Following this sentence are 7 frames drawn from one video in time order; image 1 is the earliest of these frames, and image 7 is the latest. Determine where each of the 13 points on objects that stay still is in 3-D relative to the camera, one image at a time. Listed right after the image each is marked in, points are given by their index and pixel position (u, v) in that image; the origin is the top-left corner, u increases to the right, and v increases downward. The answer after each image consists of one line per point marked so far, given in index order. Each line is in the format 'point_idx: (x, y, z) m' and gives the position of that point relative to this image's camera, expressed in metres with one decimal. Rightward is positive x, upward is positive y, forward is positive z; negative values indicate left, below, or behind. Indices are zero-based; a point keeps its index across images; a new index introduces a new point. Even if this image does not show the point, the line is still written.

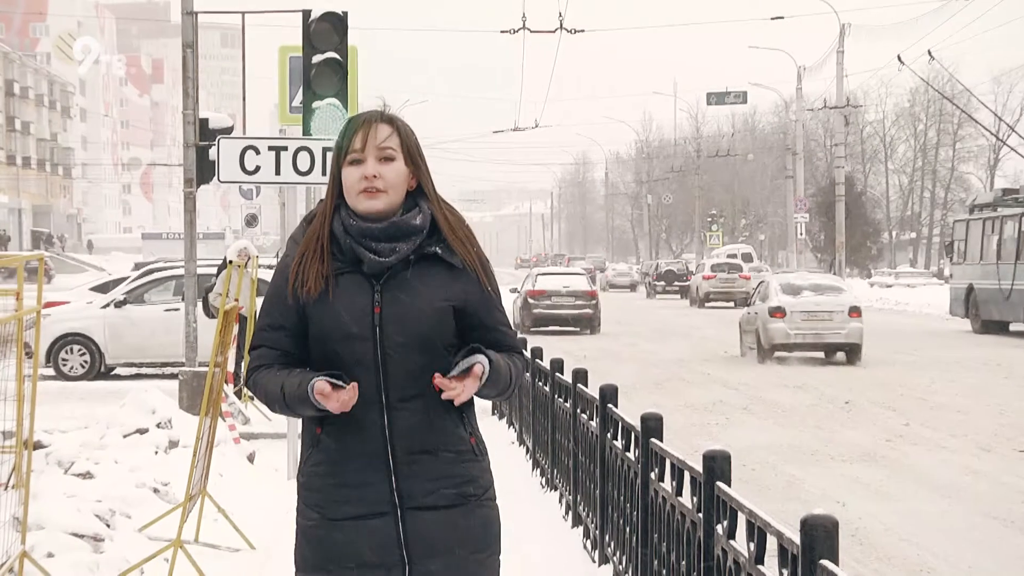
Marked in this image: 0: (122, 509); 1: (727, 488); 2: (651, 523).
0: (-2.3, -1.3, +6.0) m
1: (+1.0, -0.9, +4.2) m
2: (+0.7, -1.2, +5.1) m
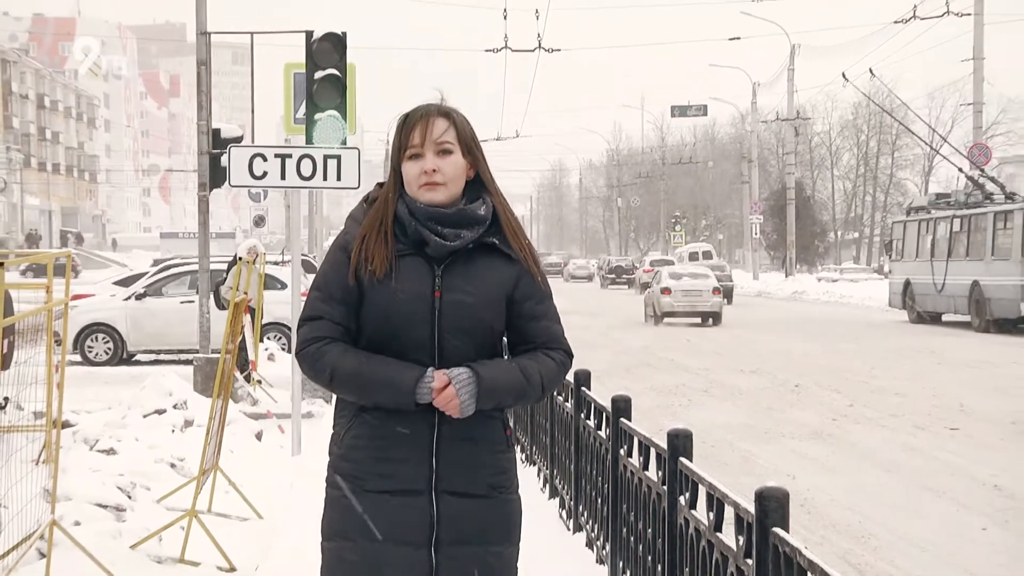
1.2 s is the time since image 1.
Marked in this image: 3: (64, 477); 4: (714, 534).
0: (-2.4, -1.3, +6.5) m
1: (+0.9, -0.9, +4.8) m
2: (+0.6, -1.2, +5.6) m
3: (-2.7, -1.2, +6.0) m
4: (+1.0, -1.1, +4.3) m
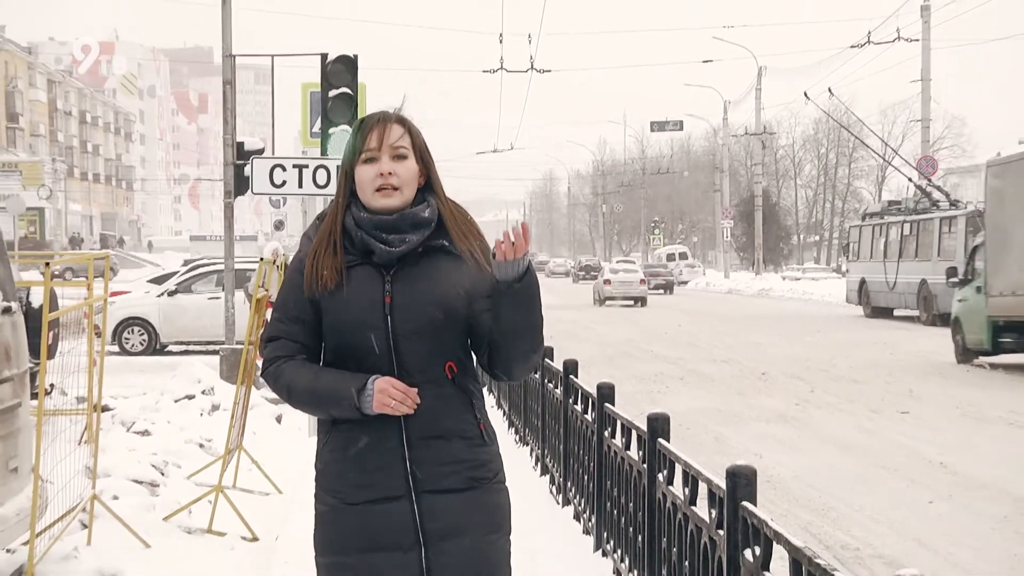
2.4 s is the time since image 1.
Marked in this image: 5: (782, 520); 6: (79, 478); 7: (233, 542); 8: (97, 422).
0: (-2.4, -1.2, +7.1) m
1: (+0.9, -0.9, +5.4) m
2: (+0.6, -1.2, +6.2) m
3: (-2.8, -1.1, +6.6) m
4: (+0.9, -1.1, +4.9) m
5: (+1.6, -1.4, +5.7) m
6: (-2.7, -1.2, +6.0) m
7: (-1.8, -1.6, +6.3) m
8: (-2.6, -0.8, +6.2) m
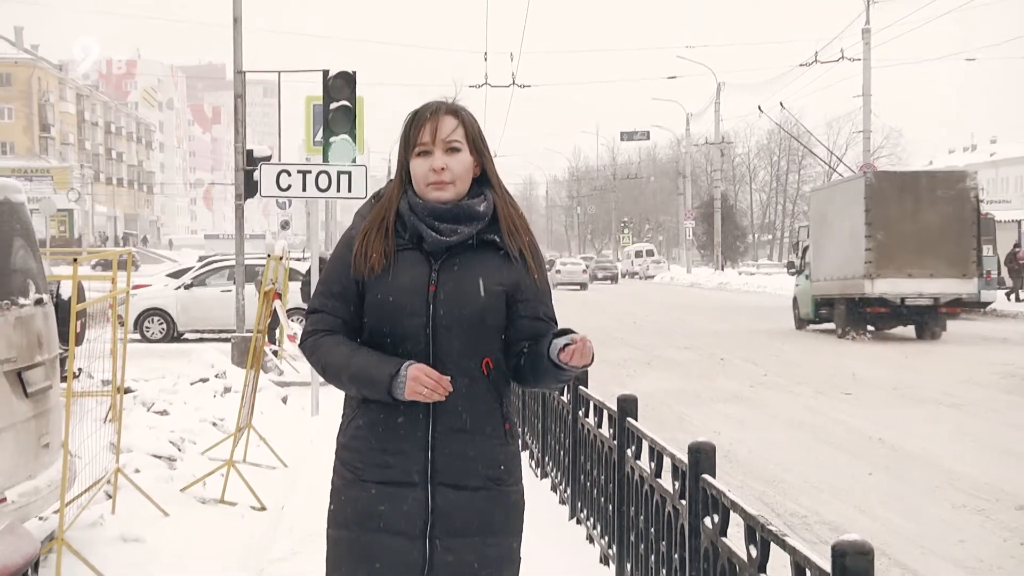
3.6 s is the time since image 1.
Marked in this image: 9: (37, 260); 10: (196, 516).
0: (-2.6, -1.2, +7.7) m
1: (+0.7, -0.8, +6.0) m
2: (+0.5, -1.1, +6.8) m
3: (-2.9, -1.1, +7.3) m
4: (+0.8, -1.1, +5.5) m
5: (+1.5, -1.3, +6.4) m
6: (-2.8, -1.1, +6.7) m
7: (-1.9, -1.6, +6.9) m
8: (-2.7, -0.8, +6.8) m
9: (-3.2, +0.2, +6.5) m
10: (-2.2, -1.6, +6.7) m
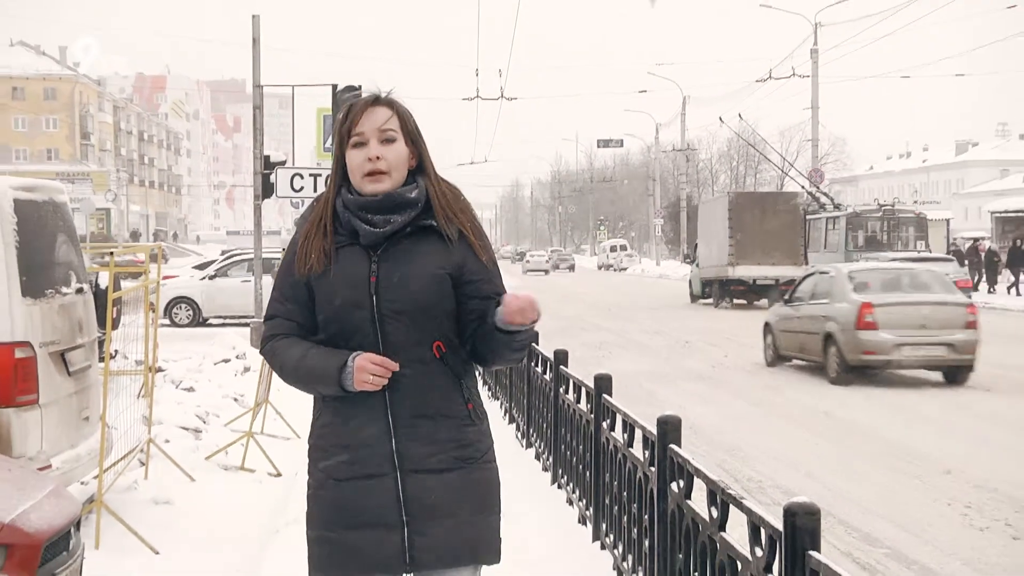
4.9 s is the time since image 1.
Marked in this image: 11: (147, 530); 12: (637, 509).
0: (-2.7, -1.1, +8.6) m
1: (+0.7, -0.8, +6.8) m
2: (+0.4, -1.1, +7.7) m
3: (-3.0, -1.0, +8.1) m
4: (+0.7, -1.0, +6.3) m
5: (+1.4, -1.3, +7.2) m
6: (-2.9, -1.1, +7.5) m
7: (-2.0, -1.5, +7.8) m
8: (-2.8, -0.7, +7.6) m
9: (-3.3, +0.3, +7.4) m
10: (-2.3, -1.5, +7.5) m
11: (-2.4, -1.6, +6.5) m
12: (+0.8, -1.4, +6.0) m
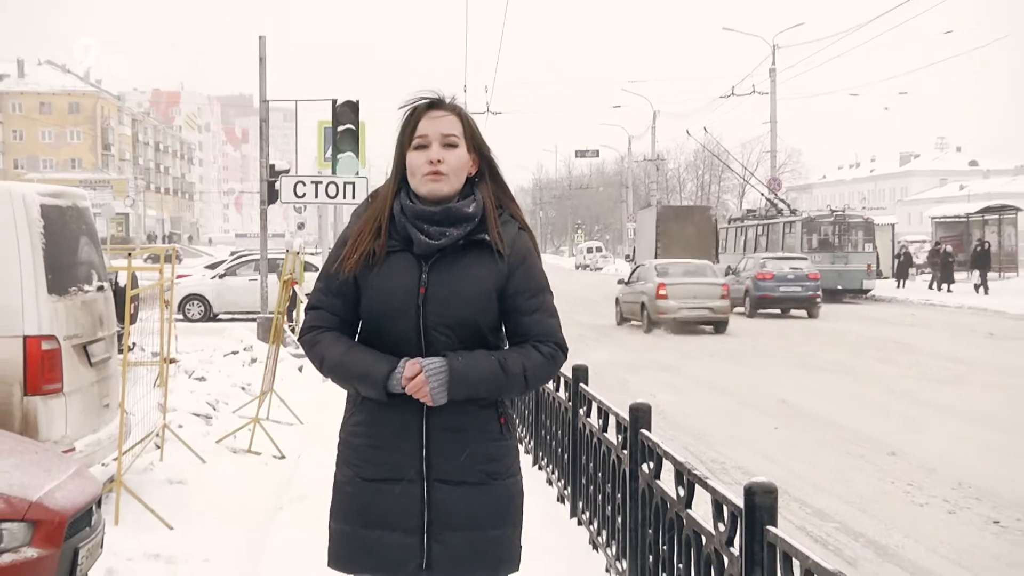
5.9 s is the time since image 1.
0: (-2.8, -1.1, +9.3) m
1: (+0.5, -0.7, +7.5) m
2: (+0.3, -1.0, +8.4) m
3: (-3.1, -1.0, +8.8) m
4: (+0.6, -1.0, +7.0) m
5: (+1.3, -1.2, +7.9) m
6: (-3.0, -1.0, +8.2) m
7: (-2.1, -1.5, +8.4) m
8: (-3.0, -0.7, +8.3) m
9: (-3.4, +0.3, +8.0) m
10: (-2.4, -1.5, +8.2) m
11: (-2.6, -1.6, +7.2) m
12: (+0.7, -1.4, +6.7) m
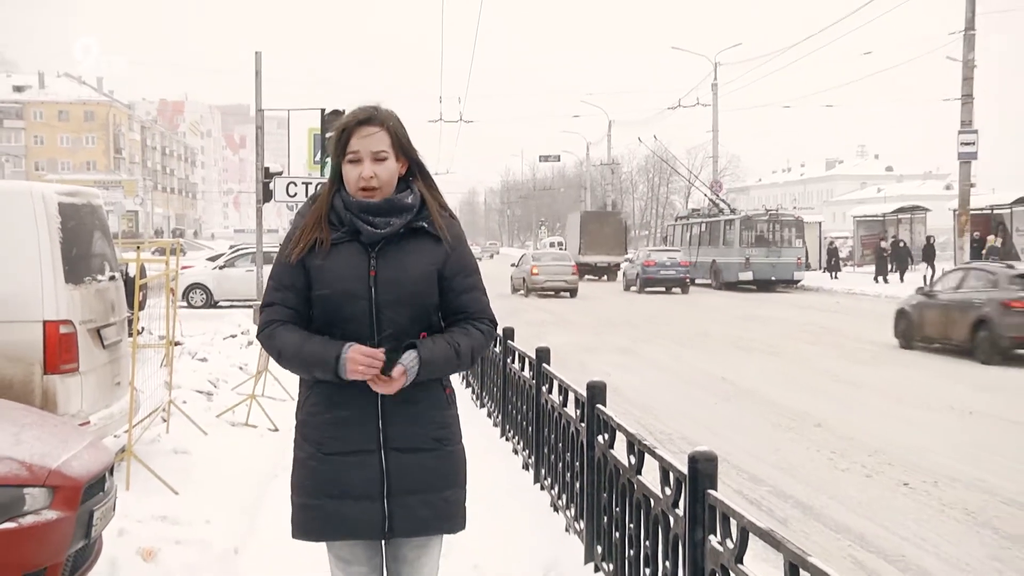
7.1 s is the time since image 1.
0: (-3.1, -1.0, +10.2) m
1: (+0.3, -0.7, +8.5) m
2: (0.0, -0.9, +9.3) m
3: (-3.4, -0.9, +9.7) m
4: (+0.3, -0.9, +8.0) m
5: (+1.0, -1.2, +8.9) m
6: (-3.3, -0.9, +9.1) m
7: (-2.4, -1.4, +9.4) m
8: (-3.2, -0.6, +9.2) m
9: (-3.7, +0.4, +8.9) m
10: (-2.7, -1.4, +9.1) m
11: (-2.8, -1.5, +8.1) m
12: (+0.4, -1.3, +7.7) m
